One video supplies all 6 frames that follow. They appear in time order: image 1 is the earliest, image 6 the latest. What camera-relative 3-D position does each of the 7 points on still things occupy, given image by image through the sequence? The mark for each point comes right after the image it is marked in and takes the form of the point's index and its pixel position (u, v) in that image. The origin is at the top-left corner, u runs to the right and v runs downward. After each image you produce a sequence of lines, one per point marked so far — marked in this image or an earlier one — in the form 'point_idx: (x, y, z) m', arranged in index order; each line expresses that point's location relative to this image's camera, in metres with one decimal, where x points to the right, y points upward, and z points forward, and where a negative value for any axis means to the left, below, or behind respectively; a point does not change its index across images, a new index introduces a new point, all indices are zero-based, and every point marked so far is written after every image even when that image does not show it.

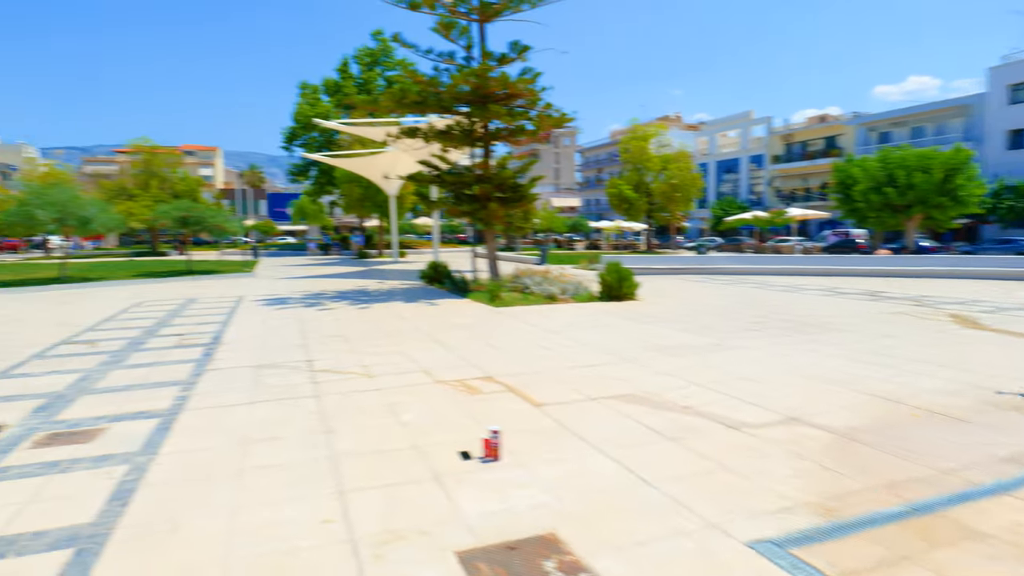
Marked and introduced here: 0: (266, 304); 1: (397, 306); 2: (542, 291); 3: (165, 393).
0: (-5.6, -0.4, +14.2) m
1: (-2.5, -0.4, +13.3) m
2: (+0.7, -0.1, +13.8) m
3: (-3.7, -1.1, +6.6) m
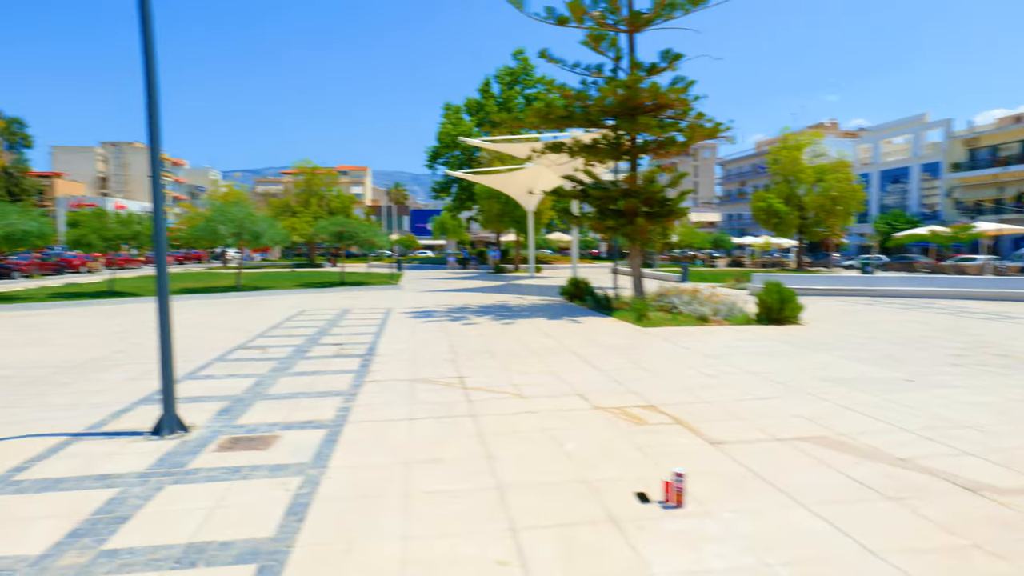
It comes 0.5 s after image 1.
0: (-2.3, -0.7, +14.6) m
1: (+0.6, -0.7, +13.1) m
2: (+3.8, -0.5, +13.0) m
3: (-2.0, -1.3, +6.8) m
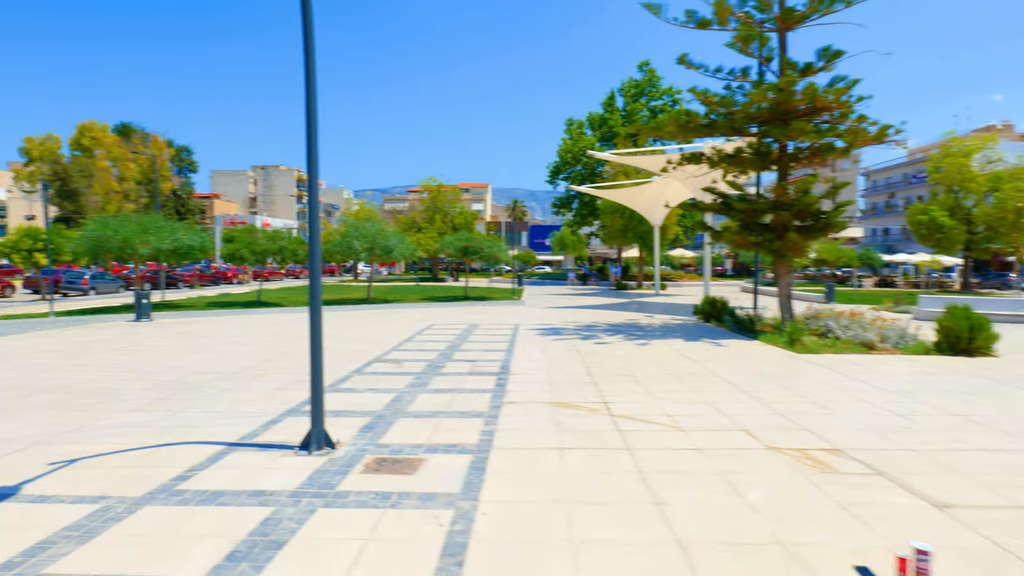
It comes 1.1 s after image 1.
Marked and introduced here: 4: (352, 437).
0: (+0.7, -1.0, +14.3) m
1: (+3.3, -1.1, +12.3) m
2: (+6.4, -0.9, +11.5) m
3: (-0.4, -1.4, +6.5) m
4: (-1.6, -1.5, +6.1) m
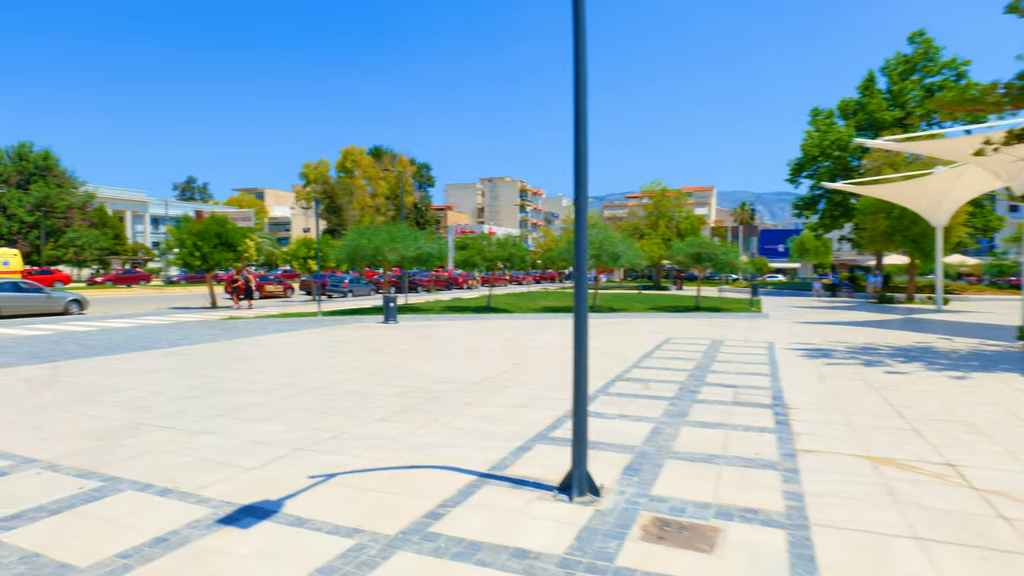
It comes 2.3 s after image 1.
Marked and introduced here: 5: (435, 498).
0: (+5.7, -1.3, +12.0) m
1: (+7.5, -1.4, +9.2) m
2: (+10.1, -1.2, +7.5) m
3: (+2.1, -1.6, +5.0) m
4: (+0.8, -1.6, +5.0) m
5: (-0.6, -1.6, +4.8) m
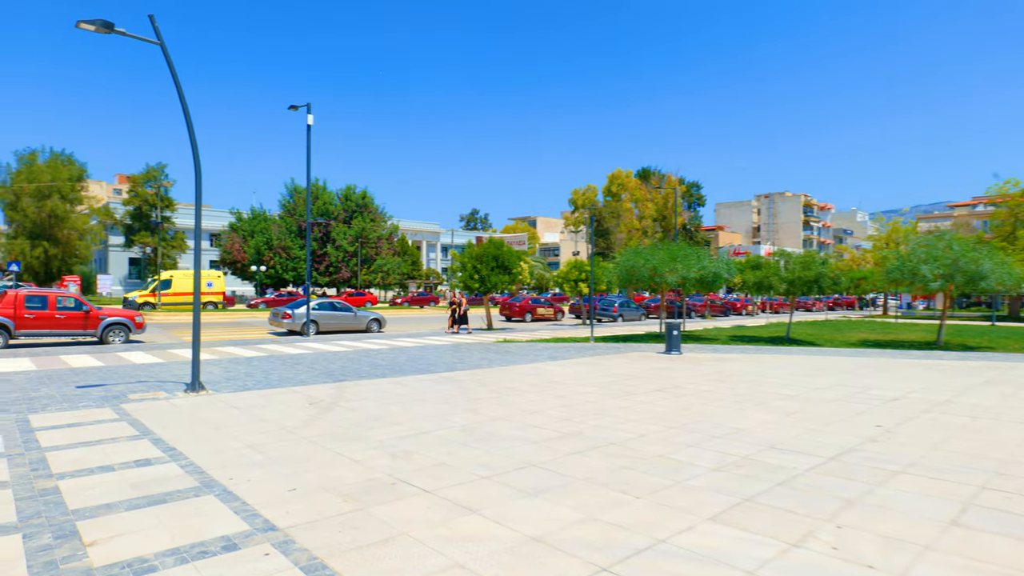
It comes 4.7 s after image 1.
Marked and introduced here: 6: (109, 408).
0: (+10.0, -1.7, +6.1) m
1: (+10.6, -1.7, +2.8) m
2: (+12.3, -1.4, +0.2) m
3: (+3.9, -1.7, +1.2) m
4: (+2.8, -1.7, +1.6) m
5: (+1.4, -1.7, +2.0) m
6: (-6.2, -1.8, +9.5) m
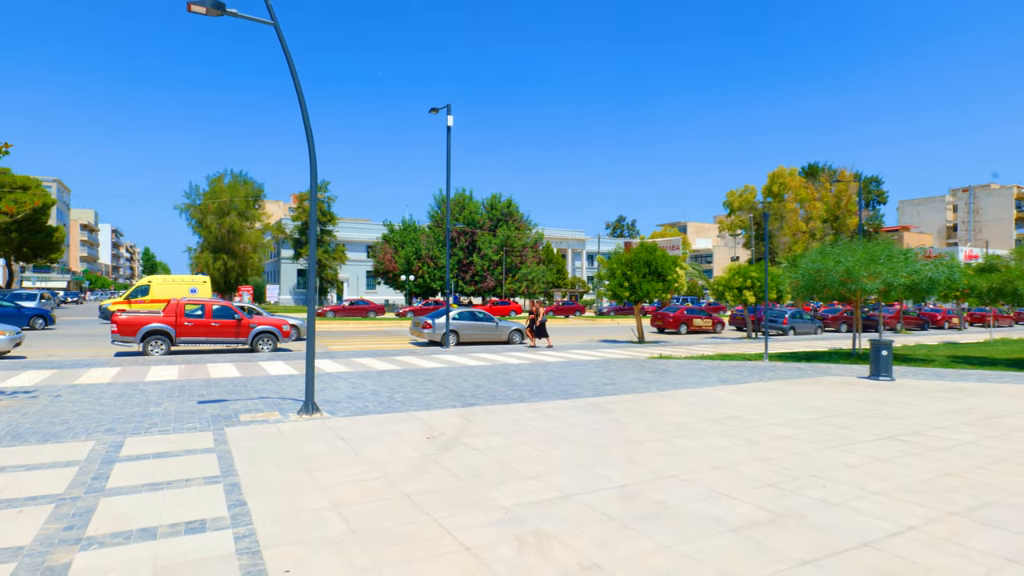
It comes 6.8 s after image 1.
0: (+10.9, -1.7, +1.3) m
1: (+10.7, -1.6, -1.9) m
2: (+11.8, -1.3, -4.9) m
3: (+3.8, -1.6, -2.0) m
4: (+2.8, -1.6, -1.3) m
5: (+1.6, -1.7, -0.6) m
6: (-4.0, -1.9, +8.4) m
